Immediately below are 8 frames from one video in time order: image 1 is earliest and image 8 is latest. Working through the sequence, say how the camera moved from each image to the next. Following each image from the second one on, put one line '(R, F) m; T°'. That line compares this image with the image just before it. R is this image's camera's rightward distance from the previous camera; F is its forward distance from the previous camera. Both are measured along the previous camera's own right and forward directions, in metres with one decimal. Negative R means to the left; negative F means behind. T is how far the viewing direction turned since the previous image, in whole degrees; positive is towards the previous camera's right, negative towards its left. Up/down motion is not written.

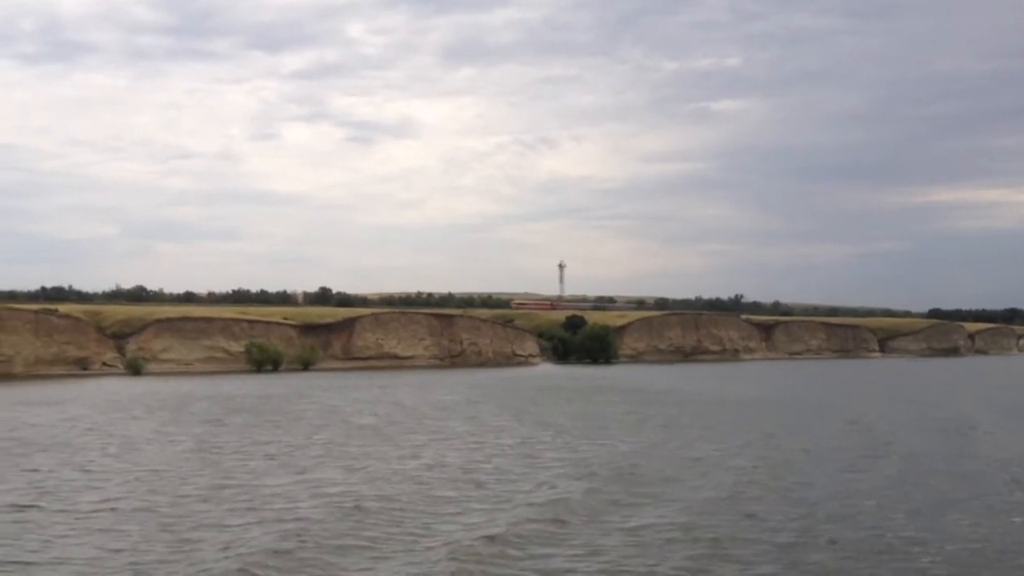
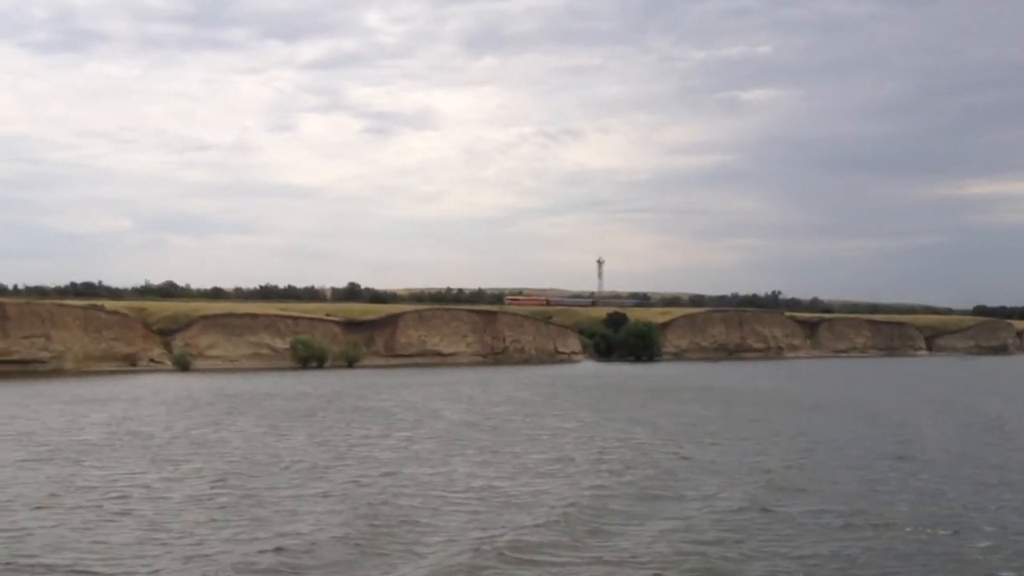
(-1.5, +0.3) m; -1°
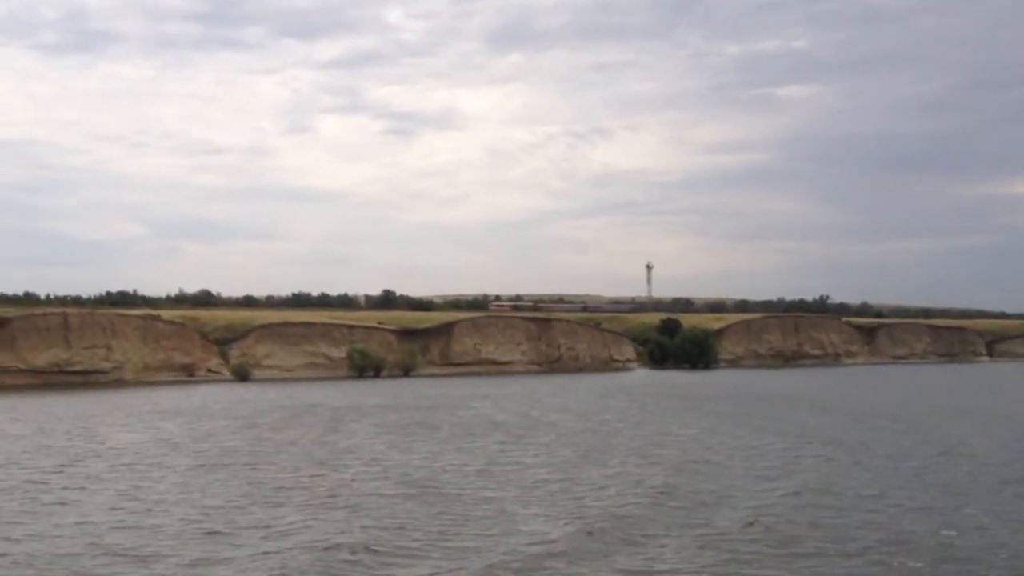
(-2.3, +0.5) m; -1°
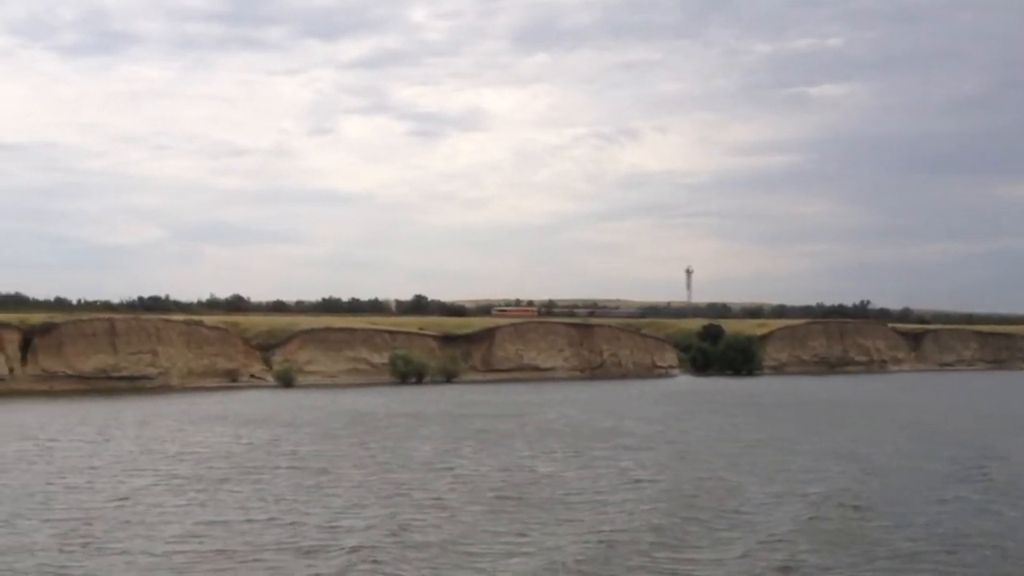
(-1.4, +0.4) m; -1°
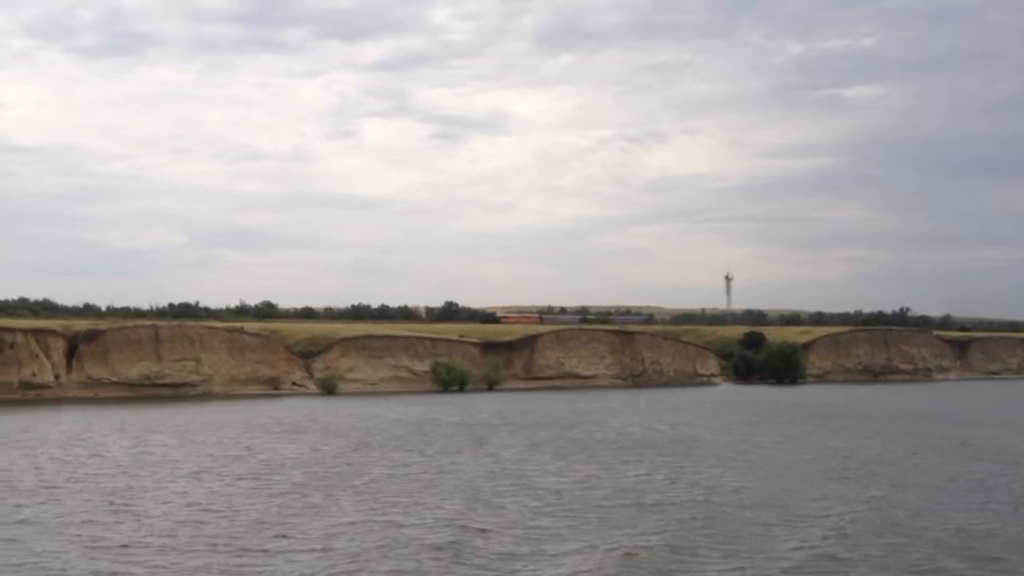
(-1.5, +0.4) m; -1°
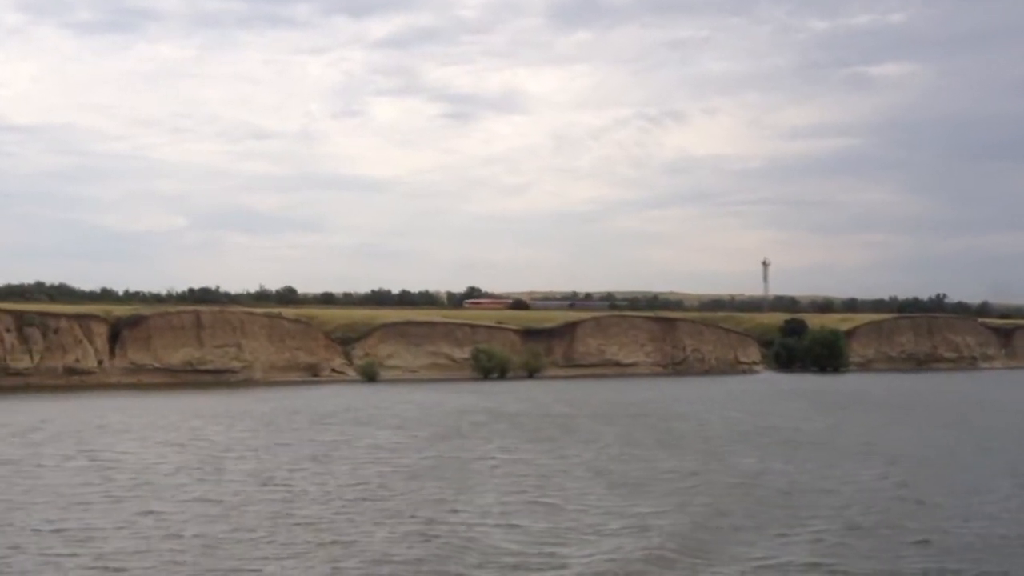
(-1.6, +0.5) m; -1°
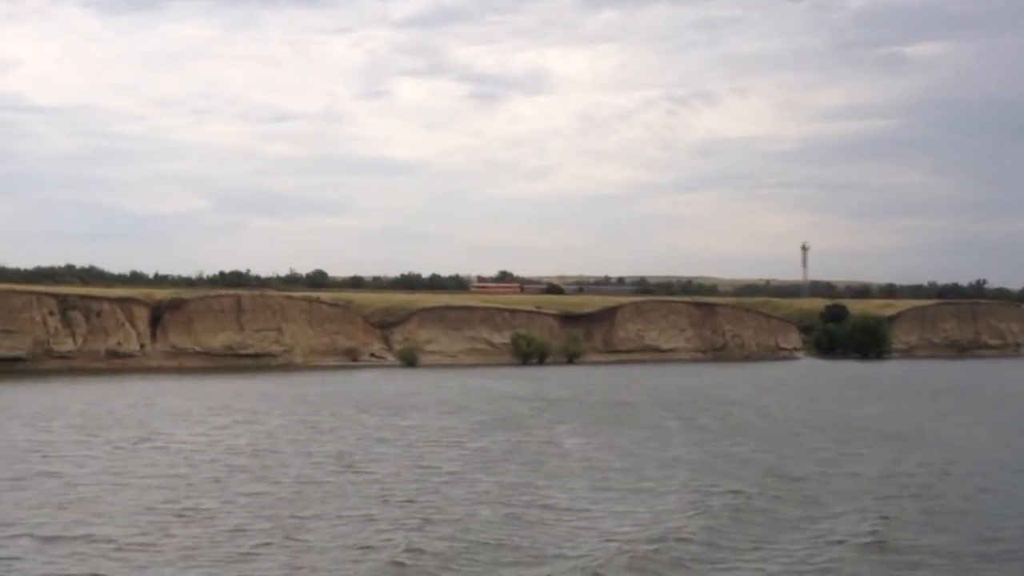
(-1.3, +0.4) m; -1°
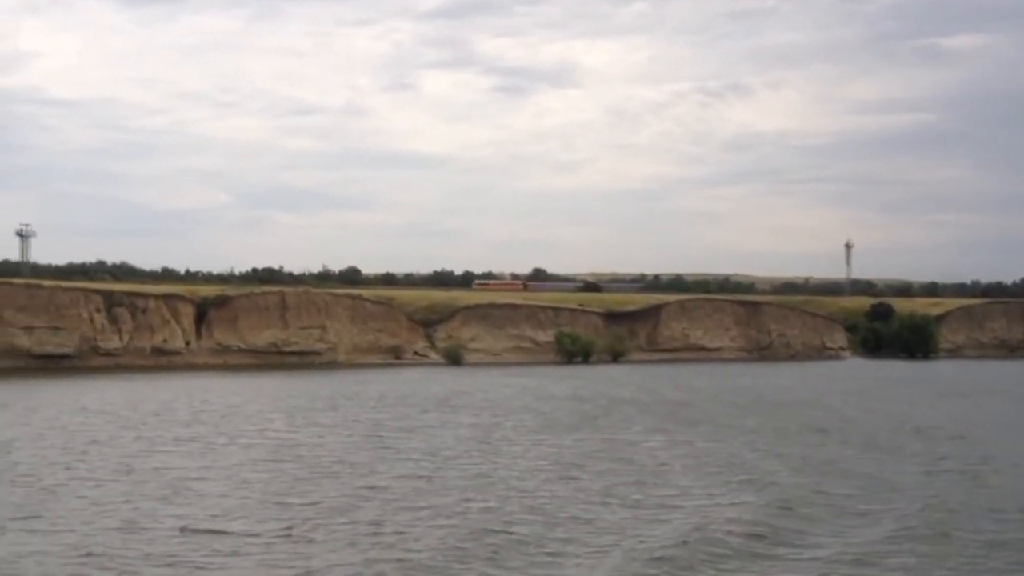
(-1.5, +0.5) m; -1°
